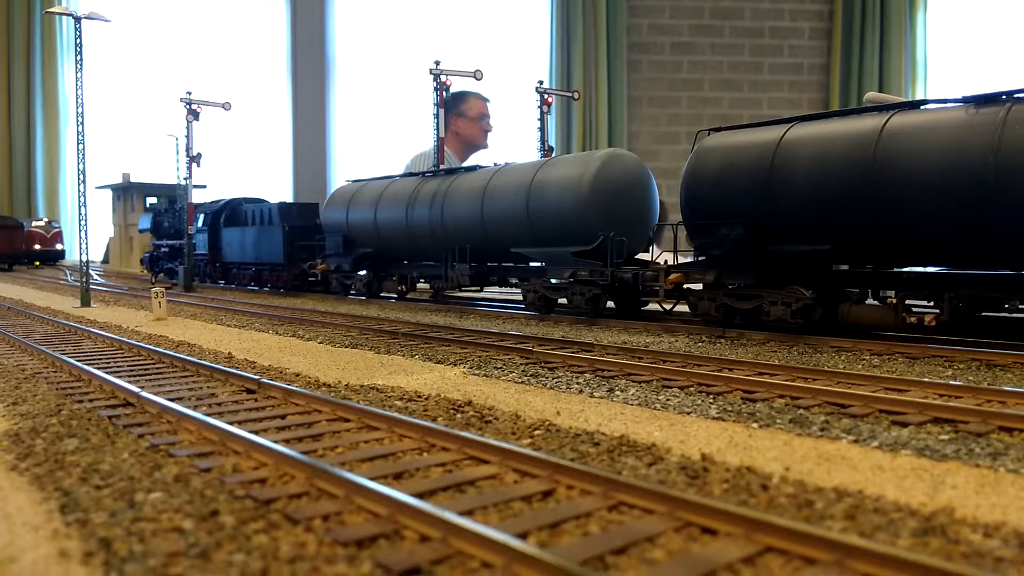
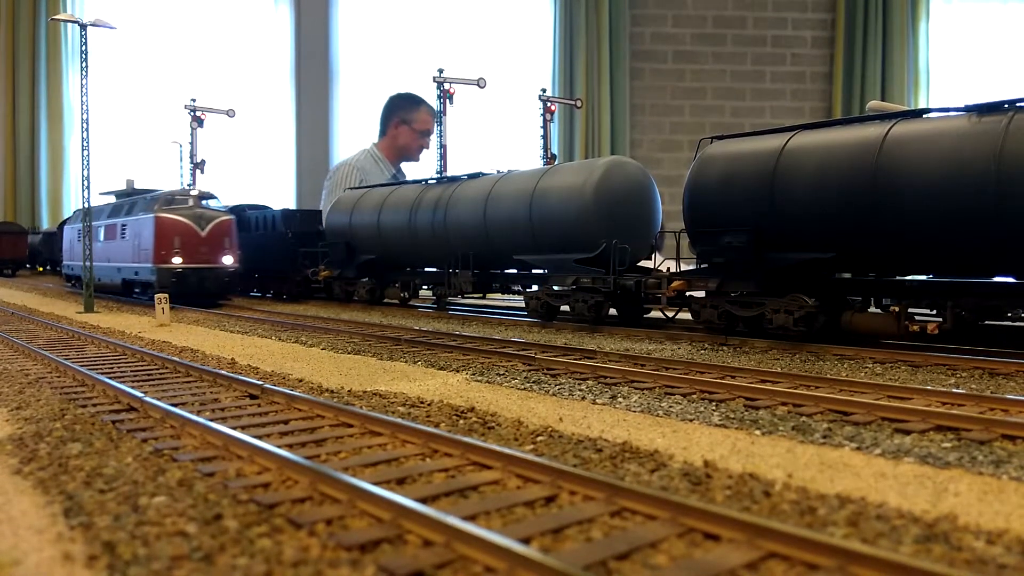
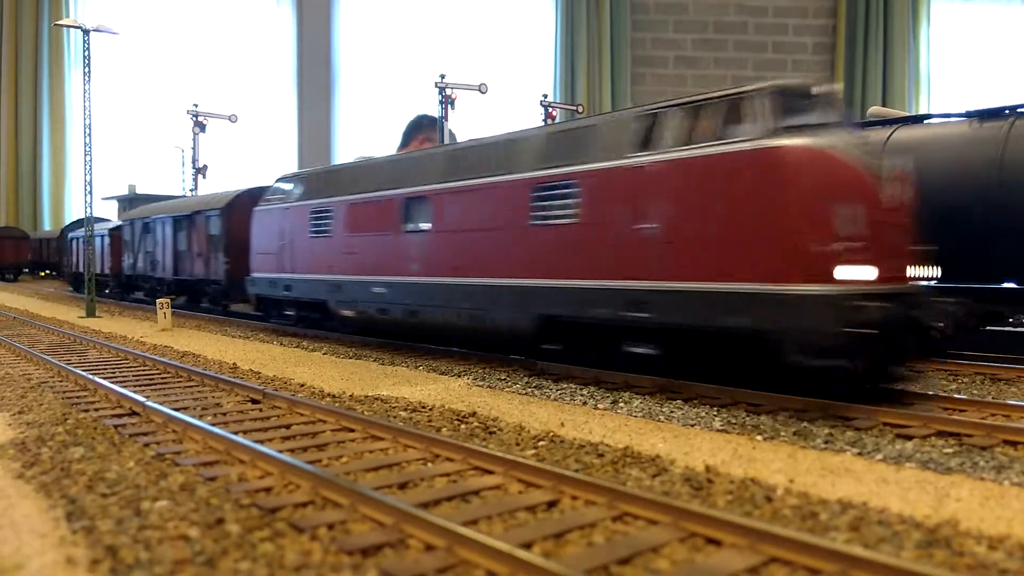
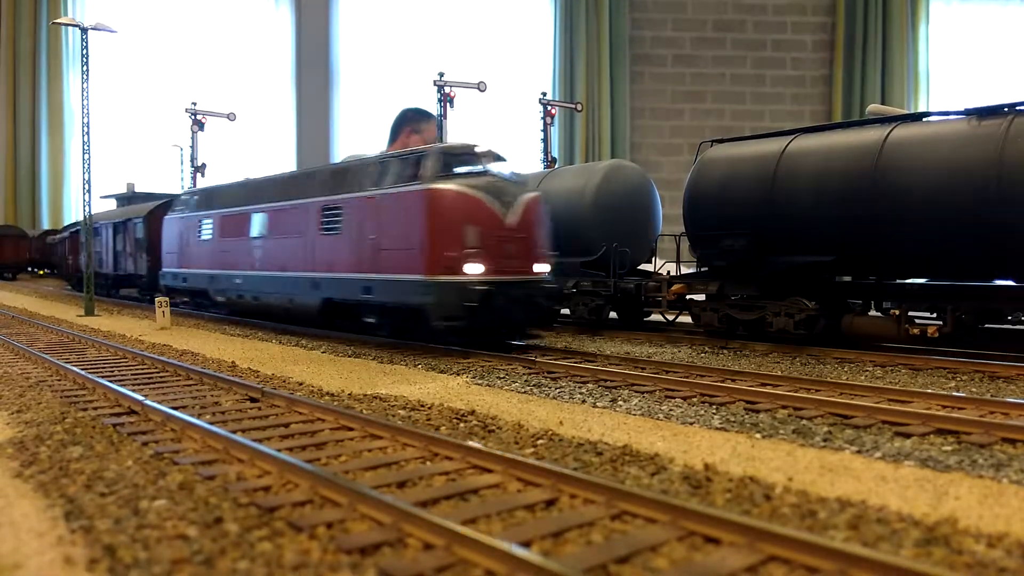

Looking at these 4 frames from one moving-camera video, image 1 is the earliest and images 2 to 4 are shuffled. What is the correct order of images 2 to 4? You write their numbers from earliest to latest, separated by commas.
2, 4, 3
